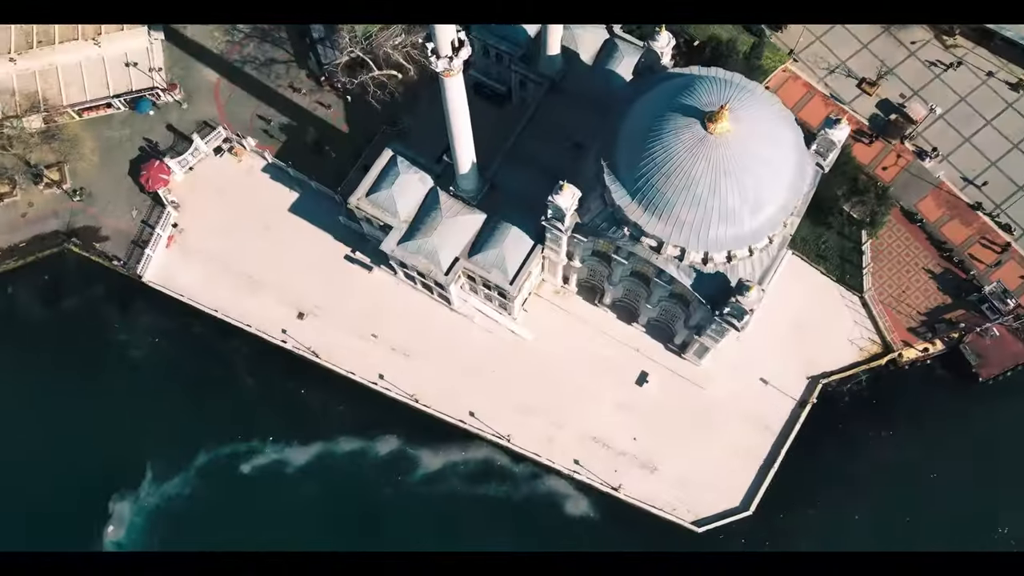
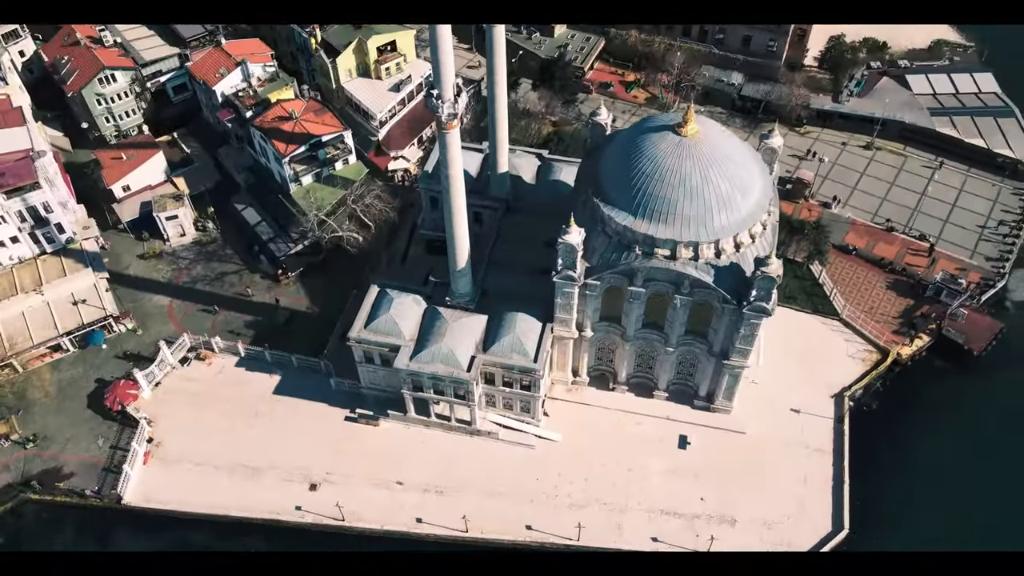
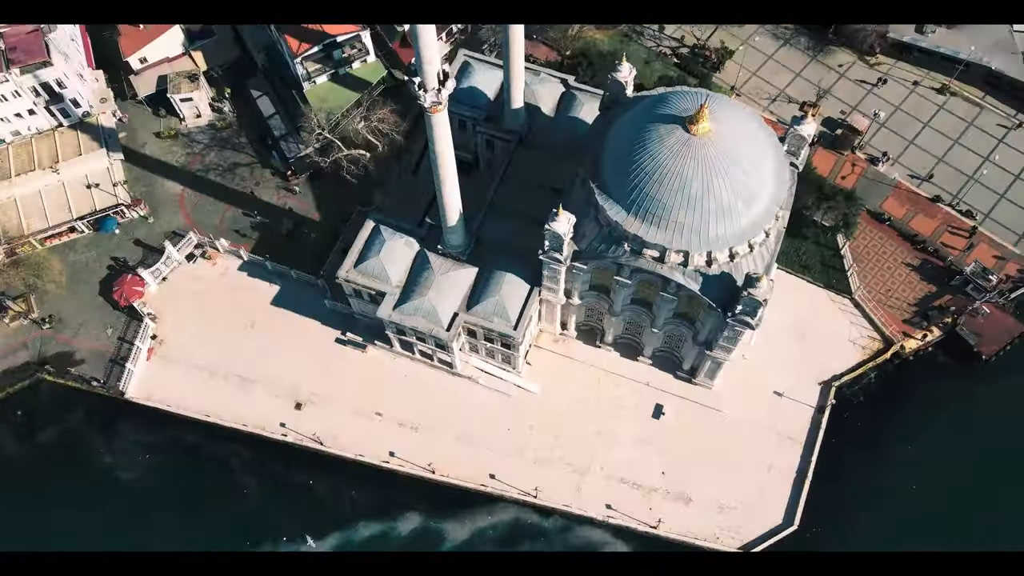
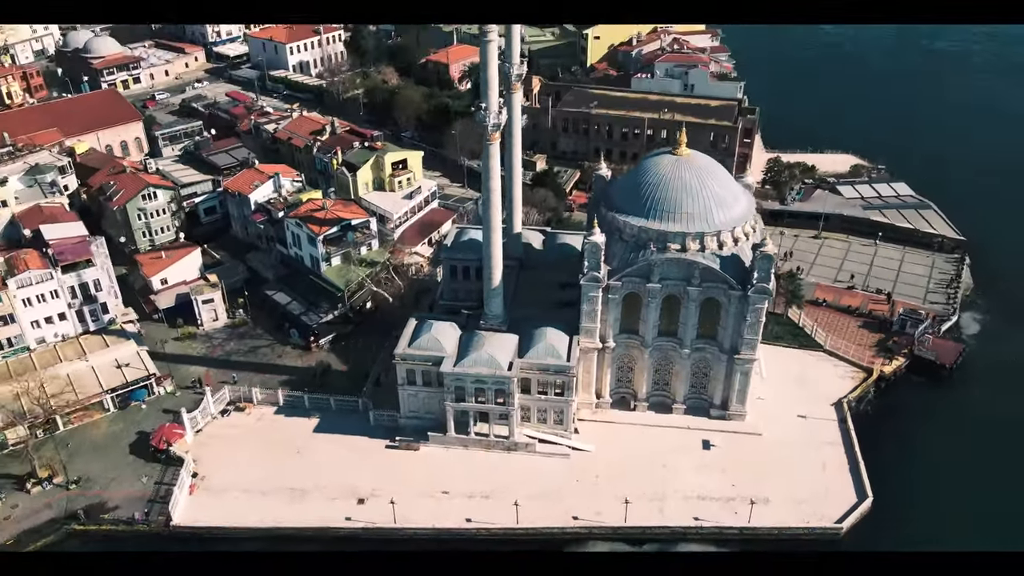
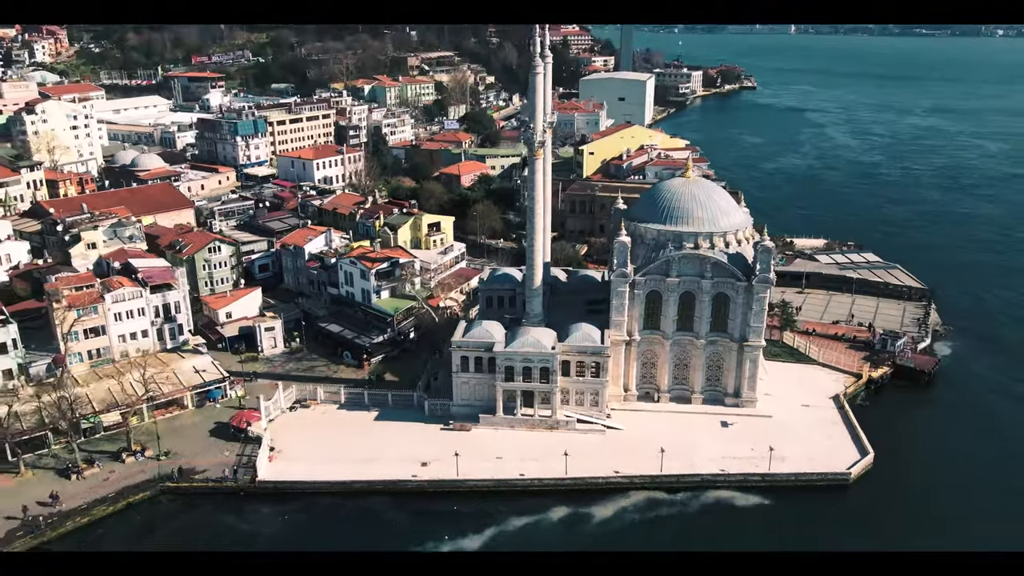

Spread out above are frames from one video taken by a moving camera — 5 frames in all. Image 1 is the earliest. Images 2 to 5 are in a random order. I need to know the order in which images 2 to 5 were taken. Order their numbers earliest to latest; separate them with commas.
3, 2, 4, 5
